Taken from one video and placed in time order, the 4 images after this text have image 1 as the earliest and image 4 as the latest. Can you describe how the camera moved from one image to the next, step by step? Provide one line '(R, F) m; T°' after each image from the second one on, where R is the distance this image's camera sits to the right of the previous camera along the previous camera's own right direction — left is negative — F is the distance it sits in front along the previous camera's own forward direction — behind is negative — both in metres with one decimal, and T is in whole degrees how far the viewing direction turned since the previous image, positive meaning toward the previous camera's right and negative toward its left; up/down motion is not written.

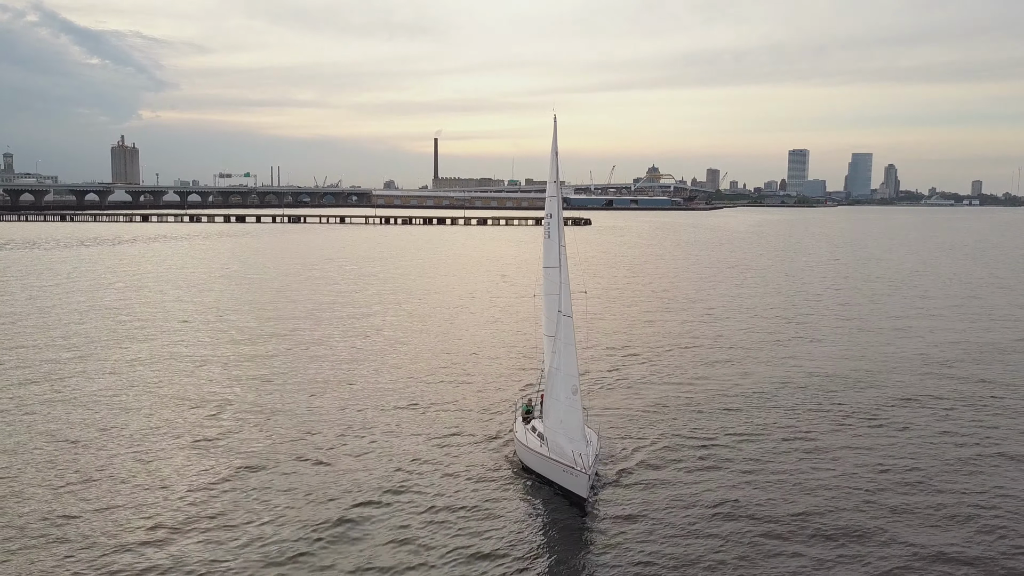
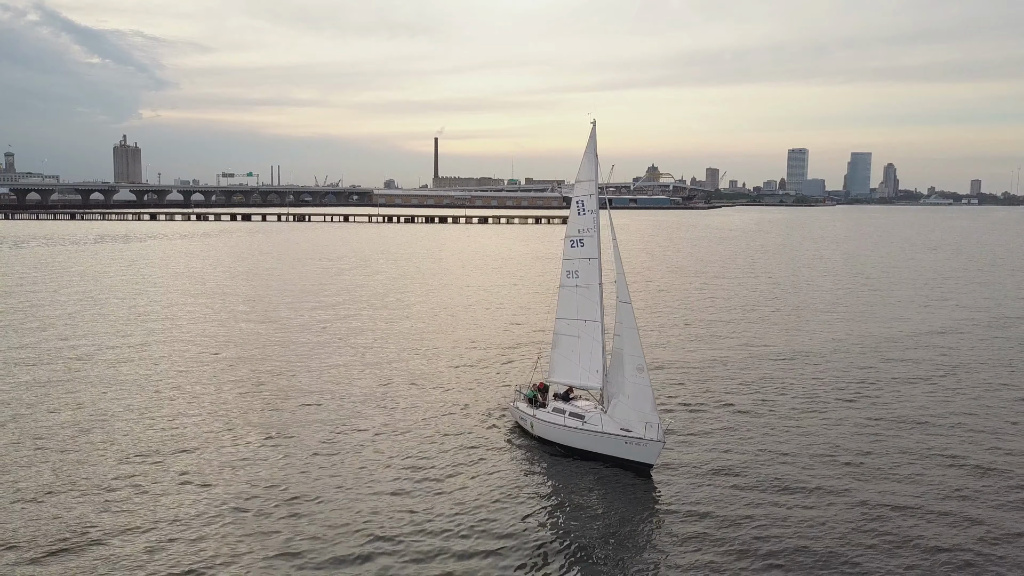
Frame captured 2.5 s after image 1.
(-0.3, -0.7) m; 0°
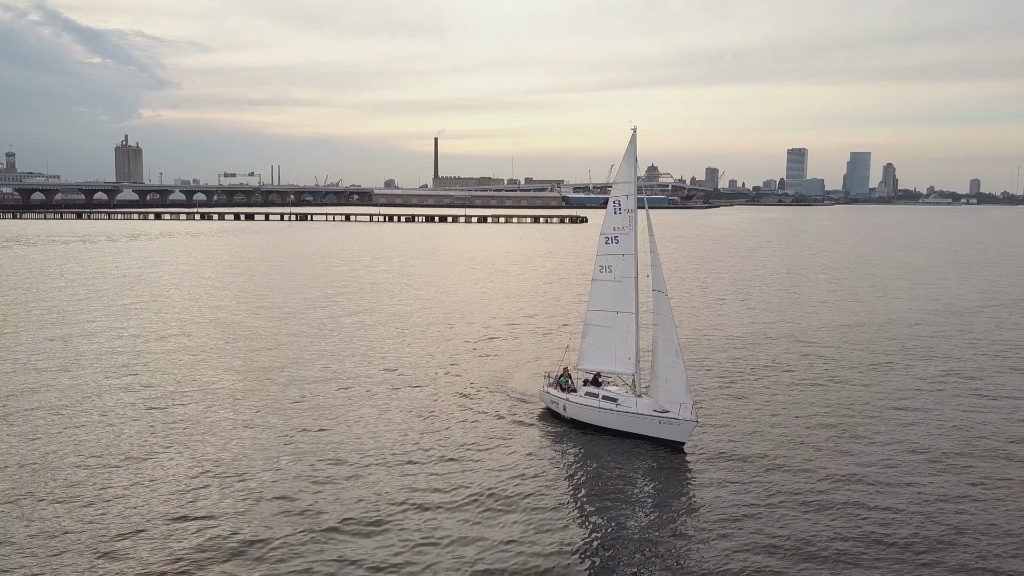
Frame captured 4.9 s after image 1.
(-0.4, -0.3) m; 0°
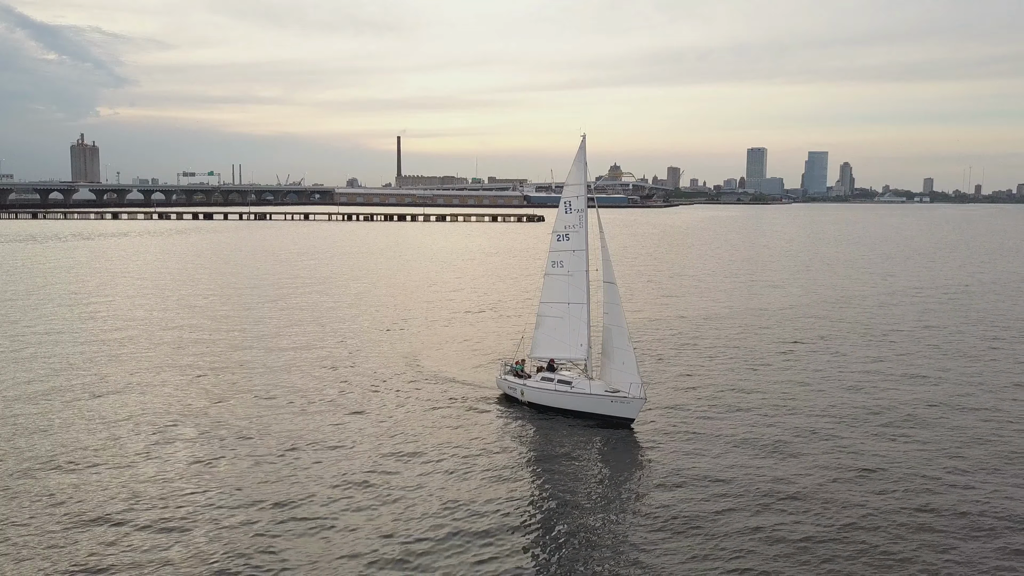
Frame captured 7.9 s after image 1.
(+0.1, -1.2) m; +3°
